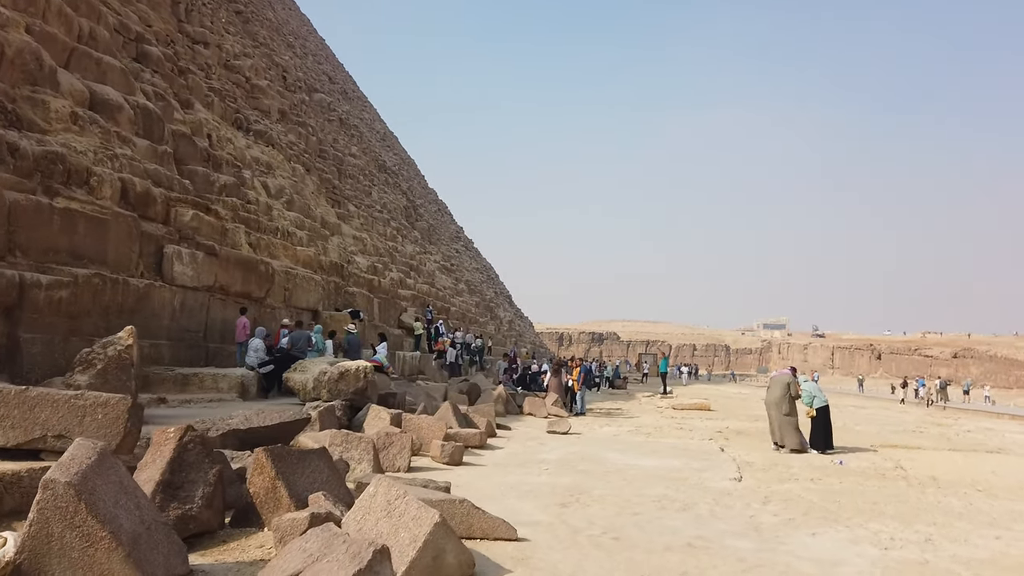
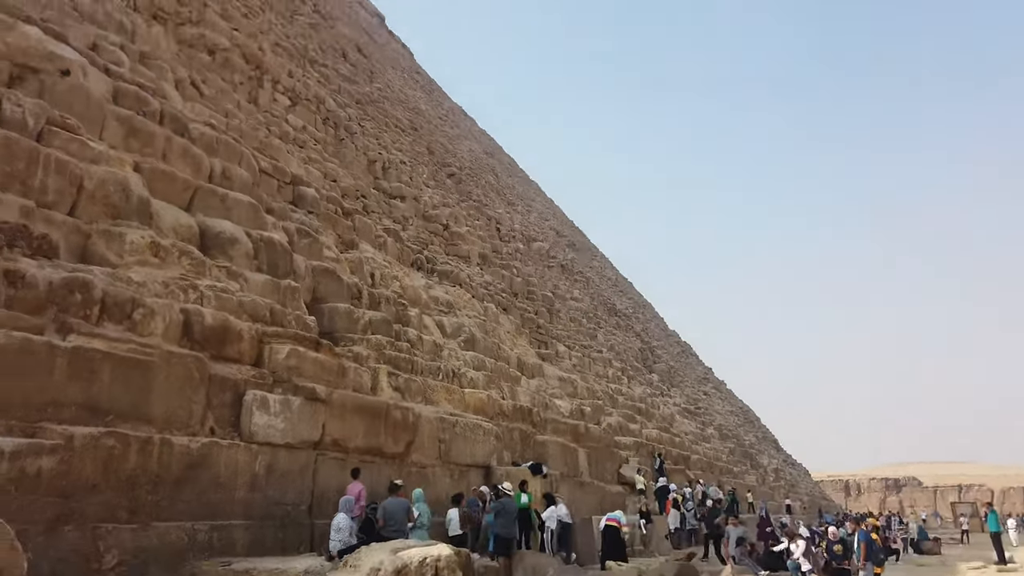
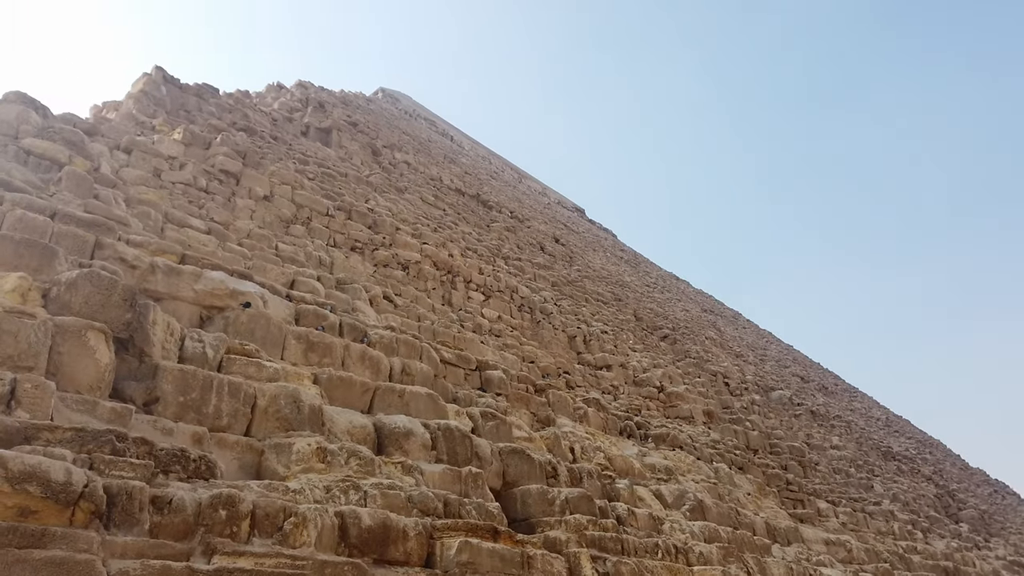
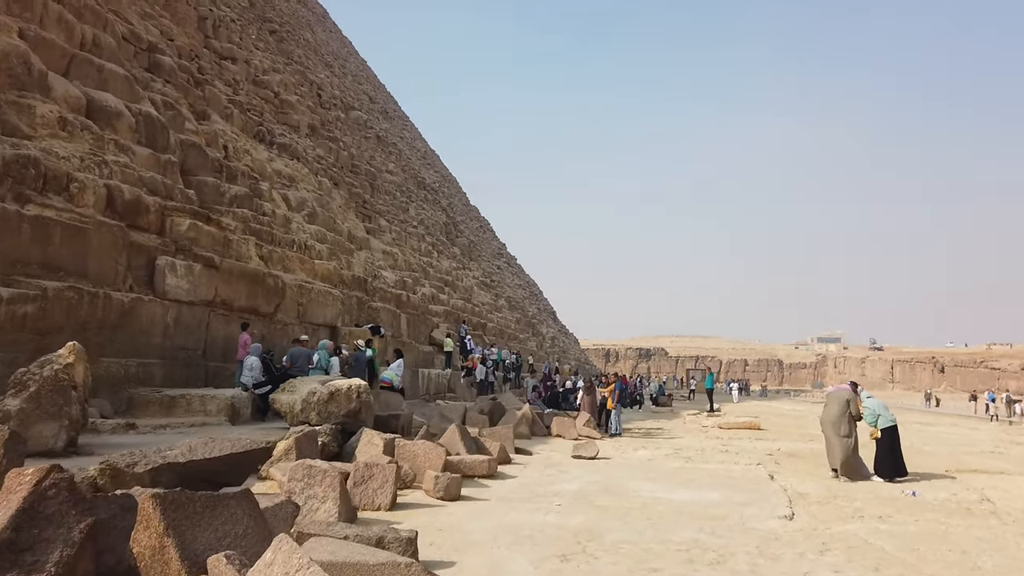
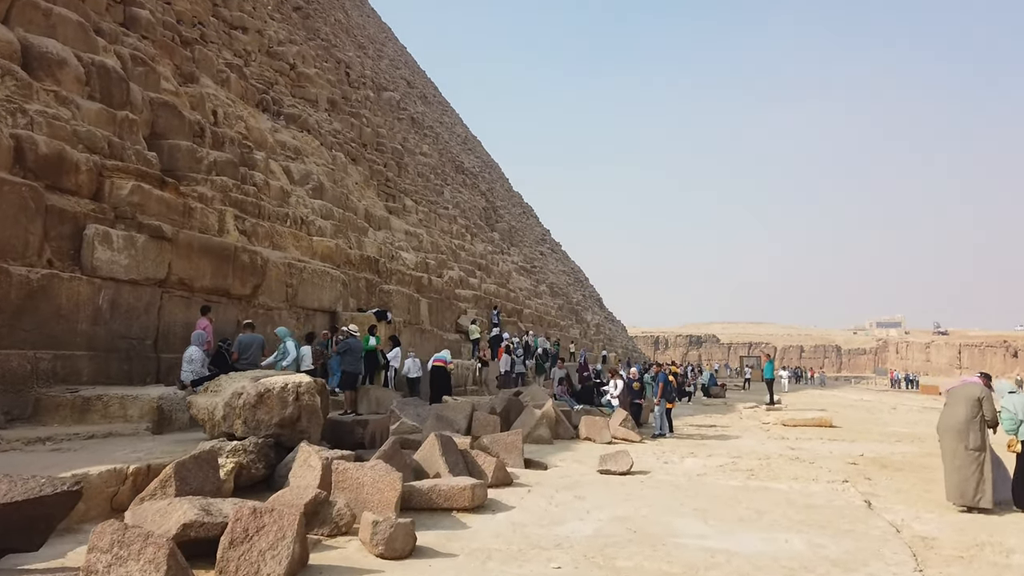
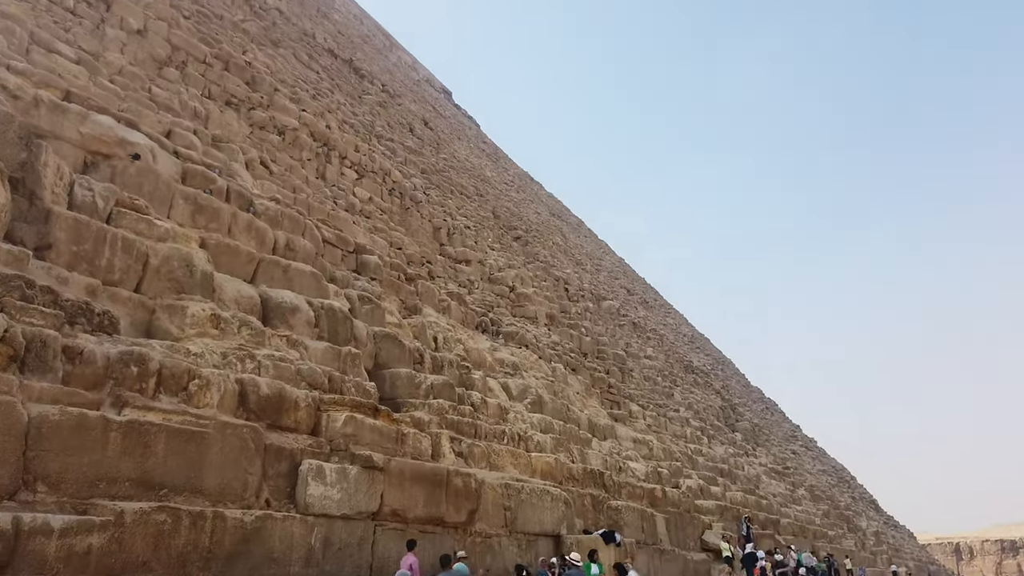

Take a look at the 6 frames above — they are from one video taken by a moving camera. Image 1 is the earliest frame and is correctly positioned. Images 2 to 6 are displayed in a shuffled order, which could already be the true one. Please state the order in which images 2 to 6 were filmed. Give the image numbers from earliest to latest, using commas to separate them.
4, 5, 2, 6, 3
